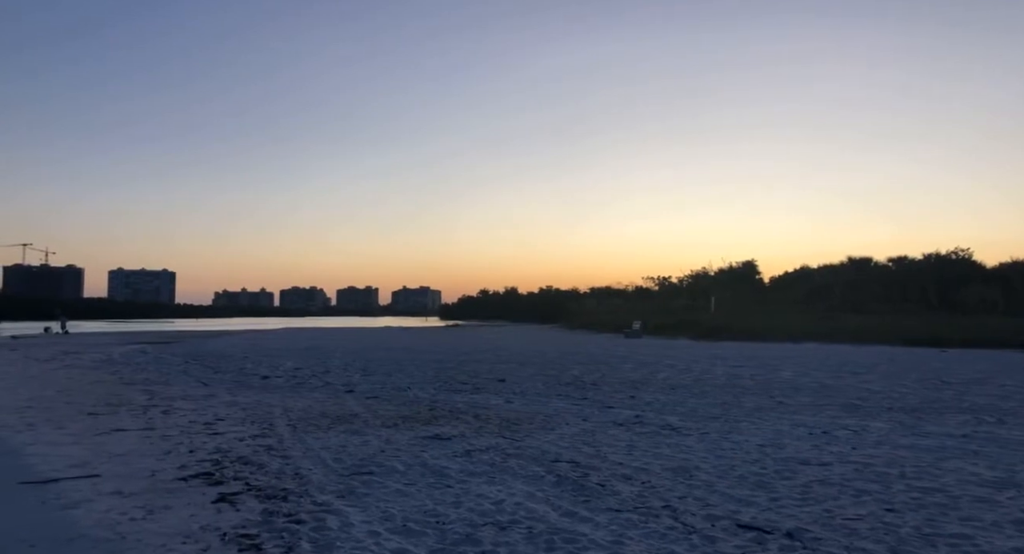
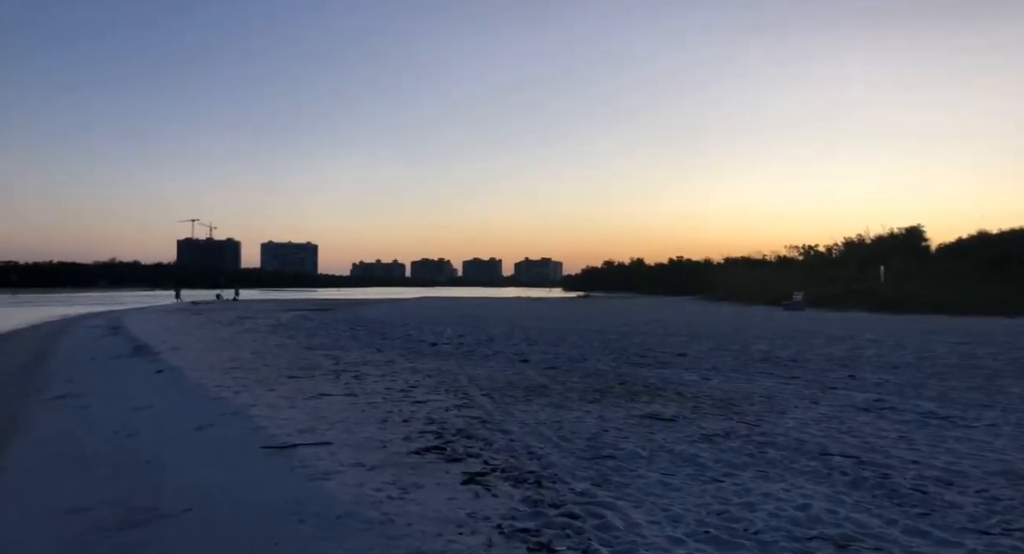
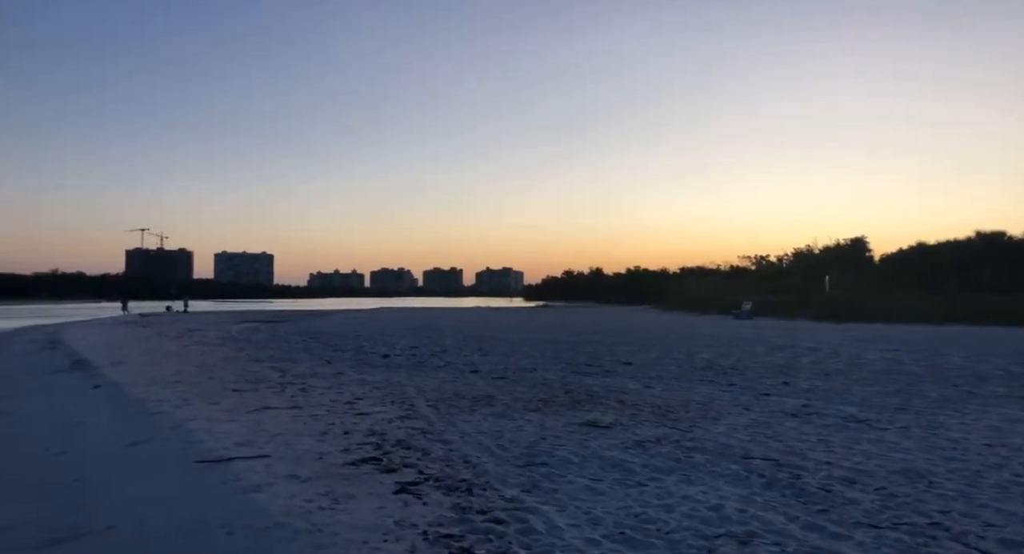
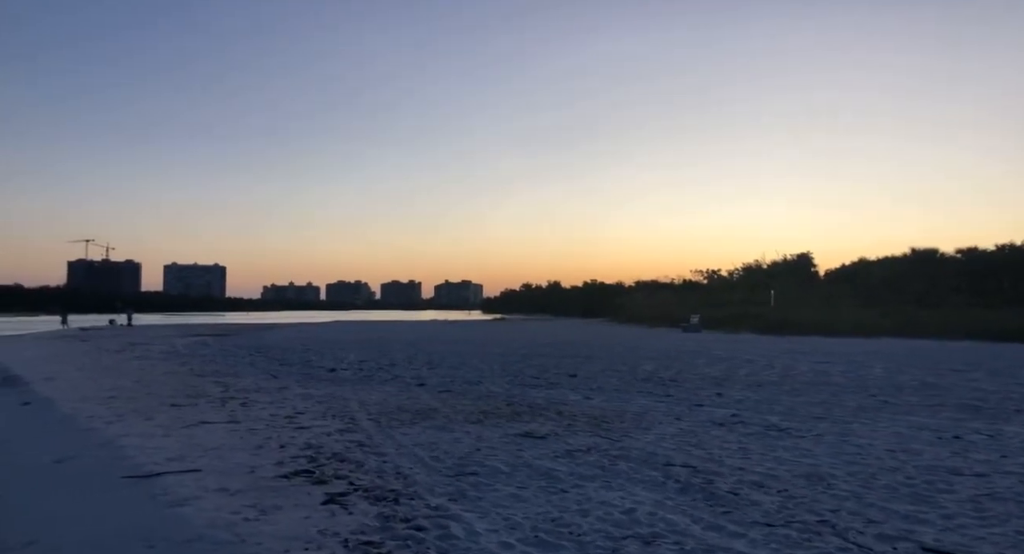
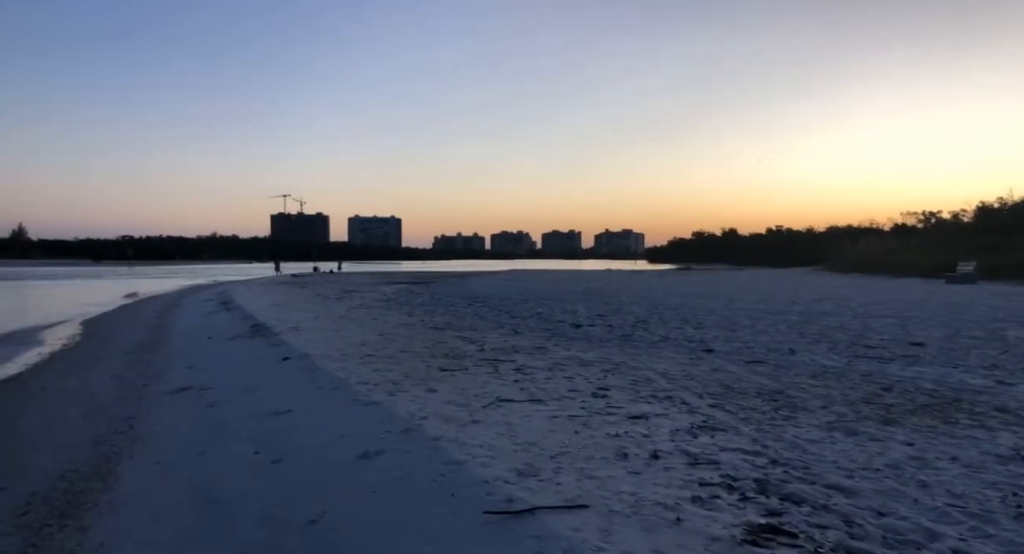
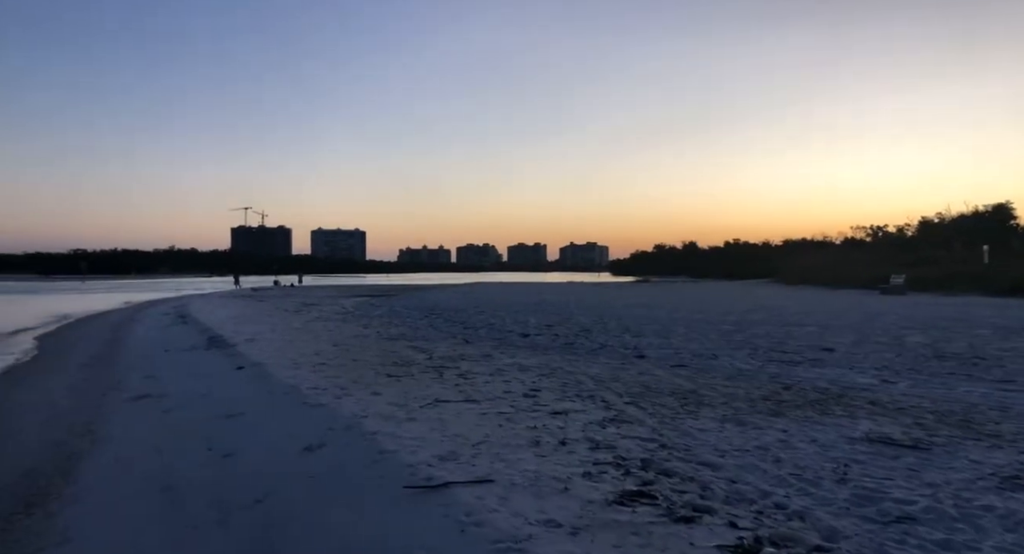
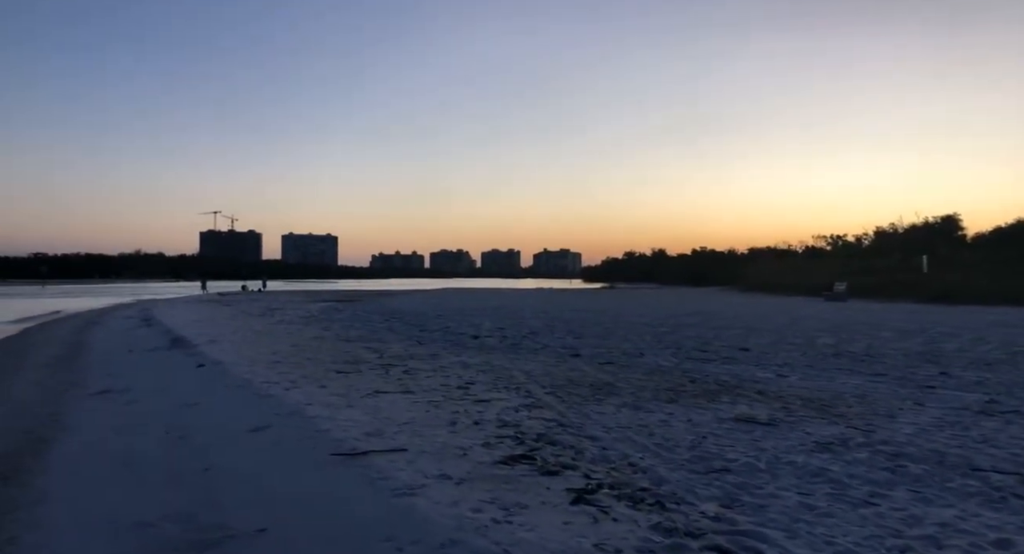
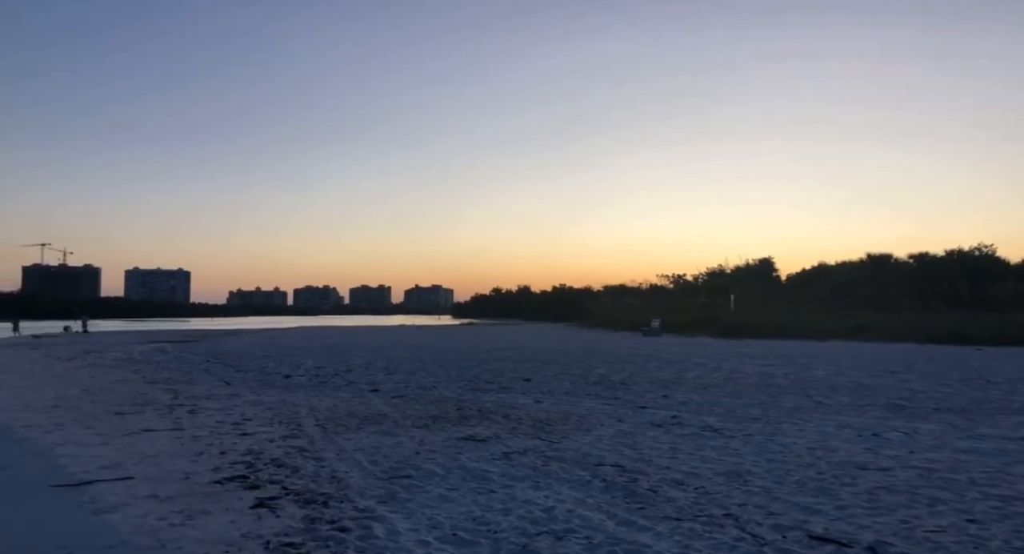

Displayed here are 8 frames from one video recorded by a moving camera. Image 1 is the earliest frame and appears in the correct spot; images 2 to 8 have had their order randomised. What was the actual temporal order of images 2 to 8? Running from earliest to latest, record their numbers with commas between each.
8, 4, 3, 2, 7, 6, 5
